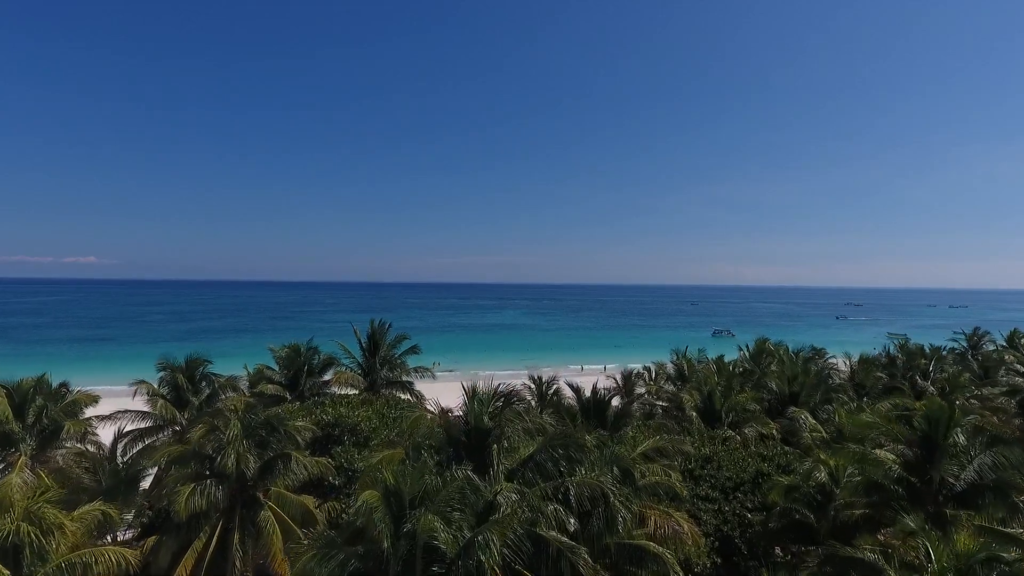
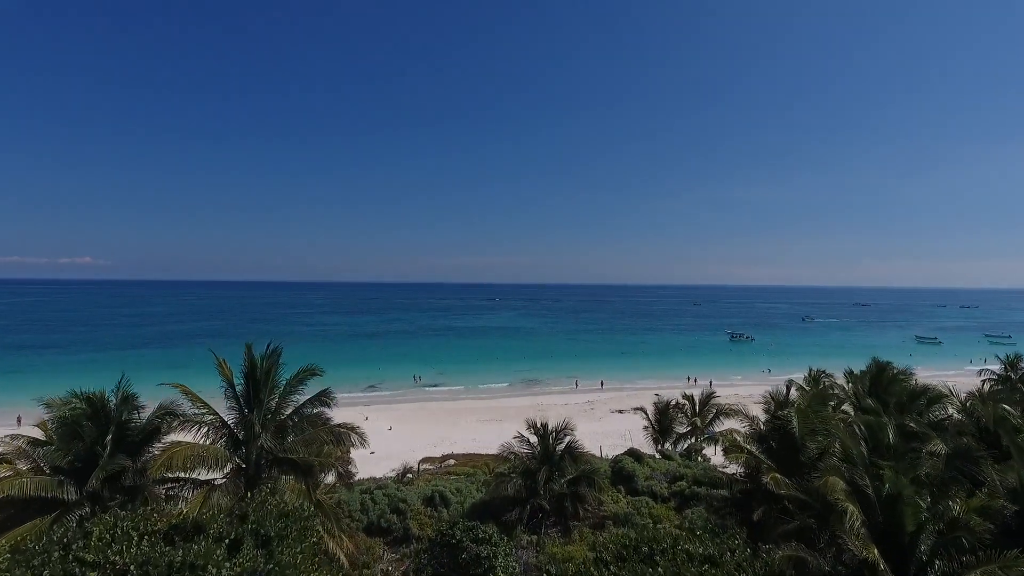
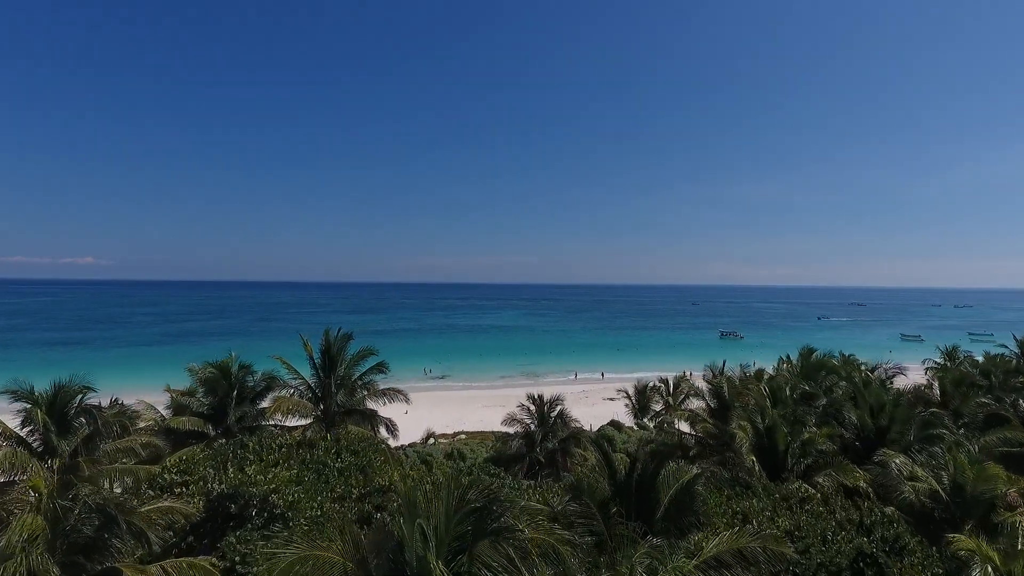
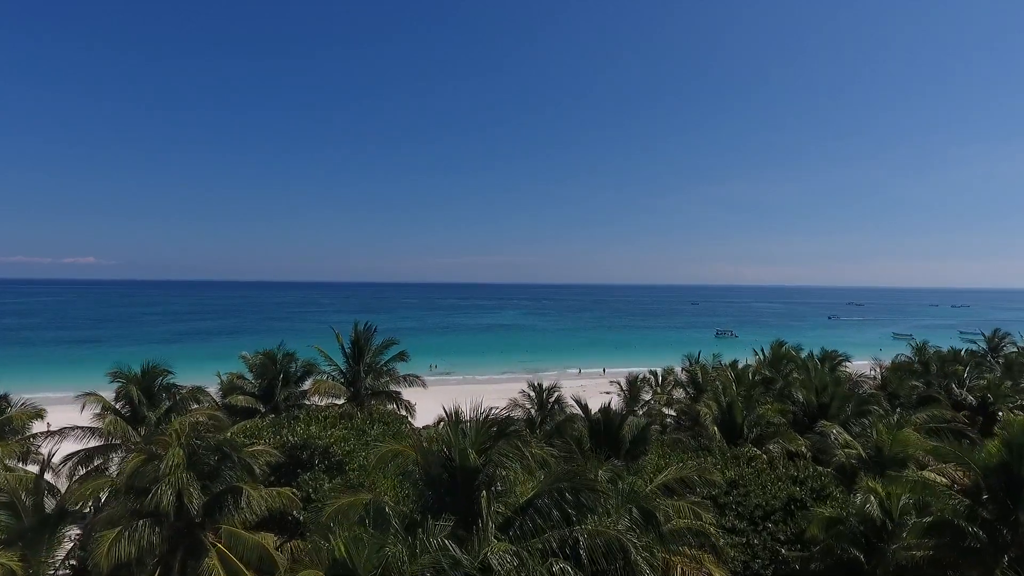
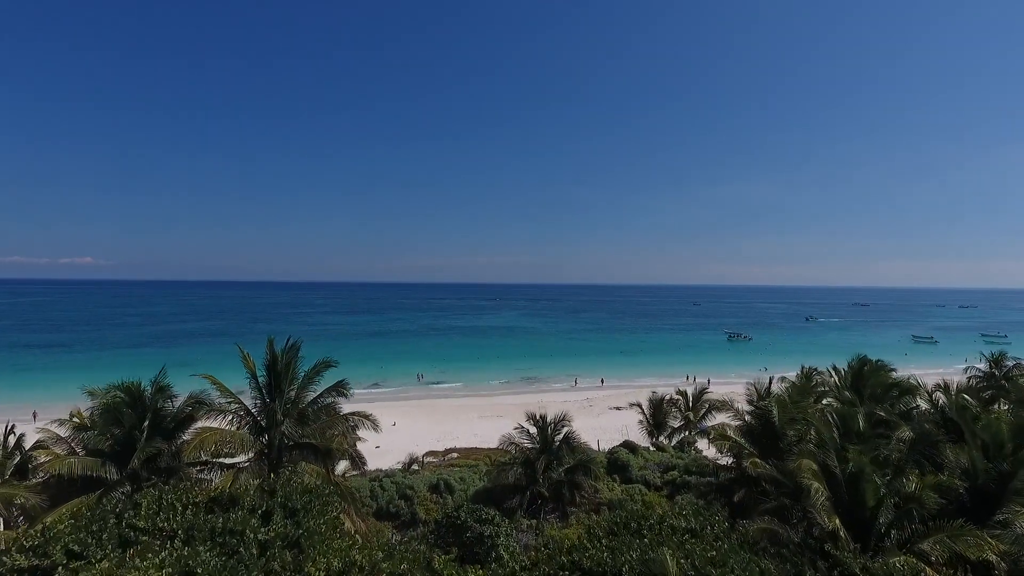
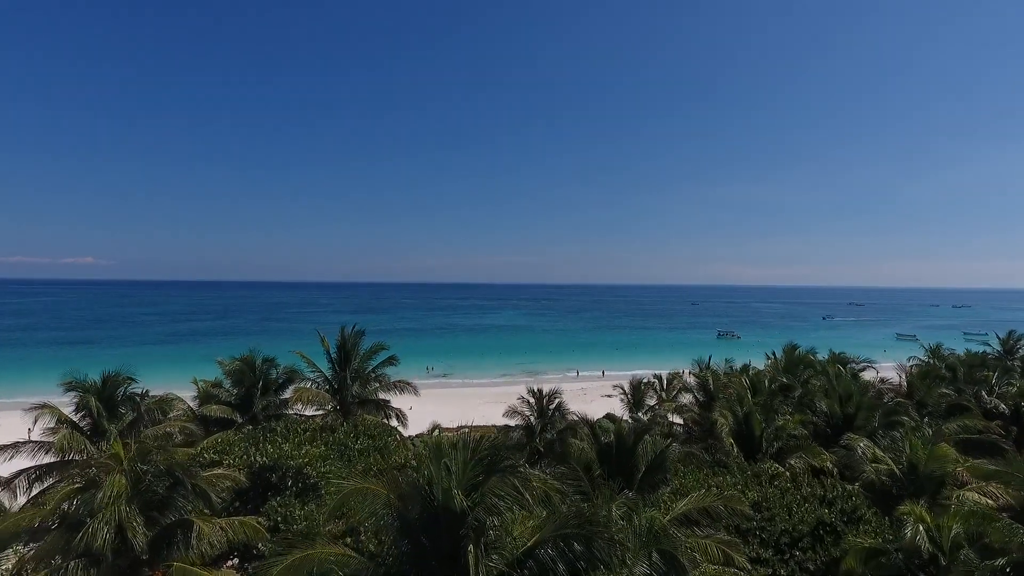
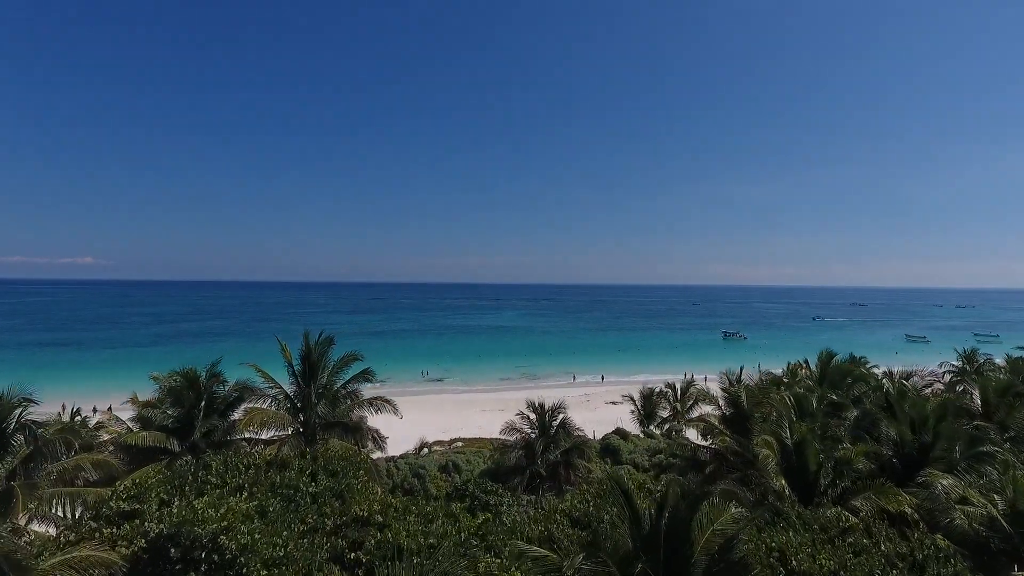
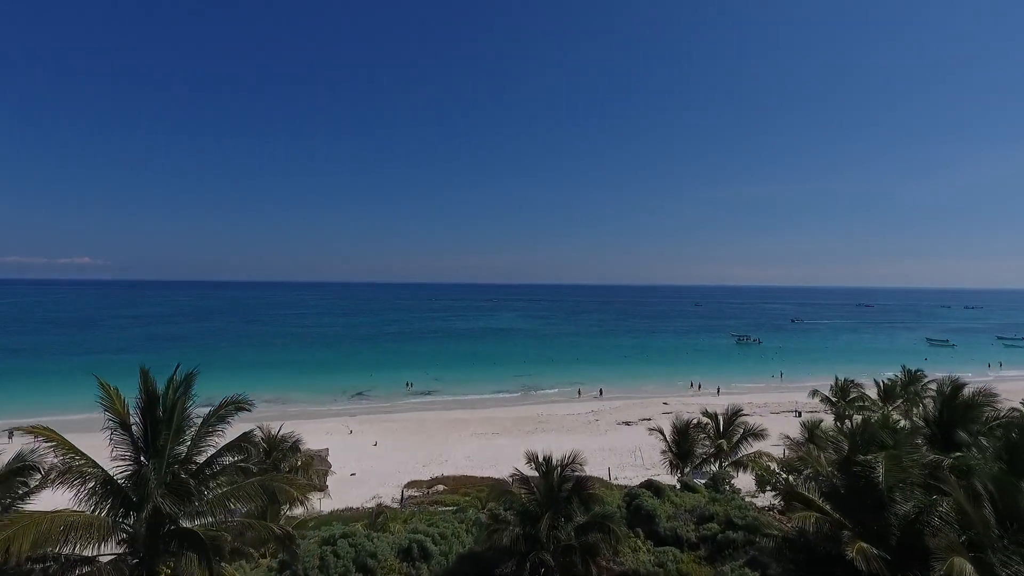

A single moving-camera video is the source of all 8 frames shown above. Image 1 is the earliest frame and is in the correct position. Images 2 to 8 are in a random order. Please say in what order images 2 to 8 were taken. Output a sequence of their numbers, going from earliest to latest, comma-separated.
4, 6, 3, 7, 5, 2, 8
